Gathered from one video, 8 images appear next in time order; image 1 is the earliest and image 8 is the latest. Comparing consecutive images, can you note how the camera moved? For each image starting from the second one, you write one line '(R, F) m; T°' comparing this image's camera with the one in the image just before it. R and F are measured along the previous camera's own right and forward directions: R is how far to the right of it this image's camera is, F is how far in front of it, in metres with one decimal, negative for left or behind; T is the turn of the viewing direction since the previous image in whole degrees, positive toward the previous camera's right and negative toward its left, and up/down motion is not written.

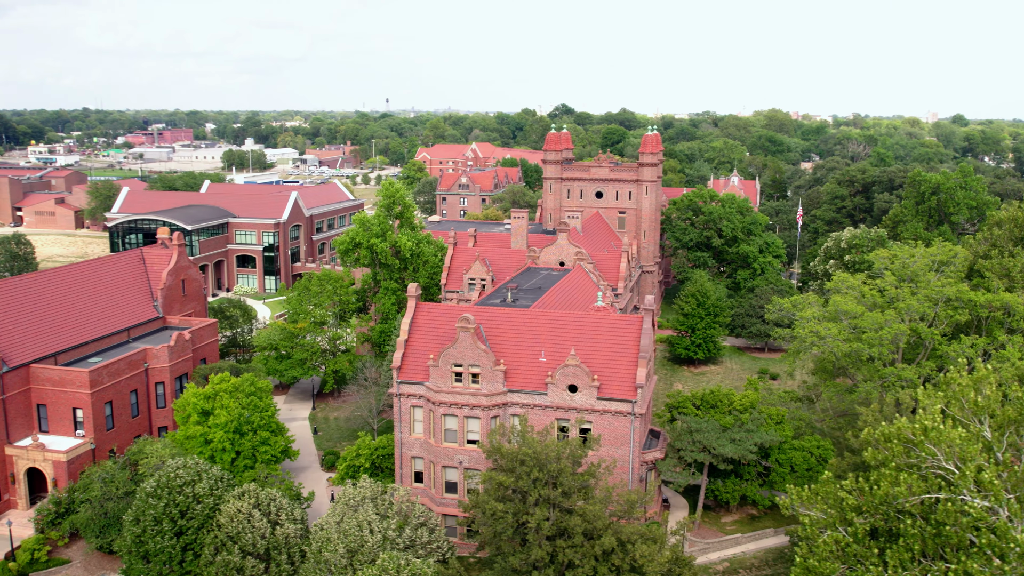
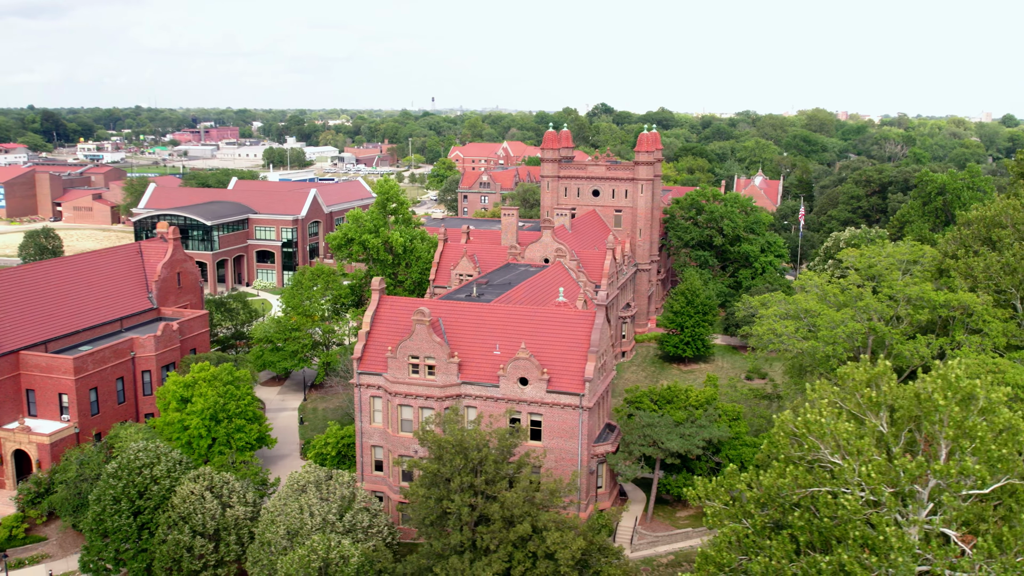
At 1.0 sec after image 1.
(+4.0, -0.8) m; -3°
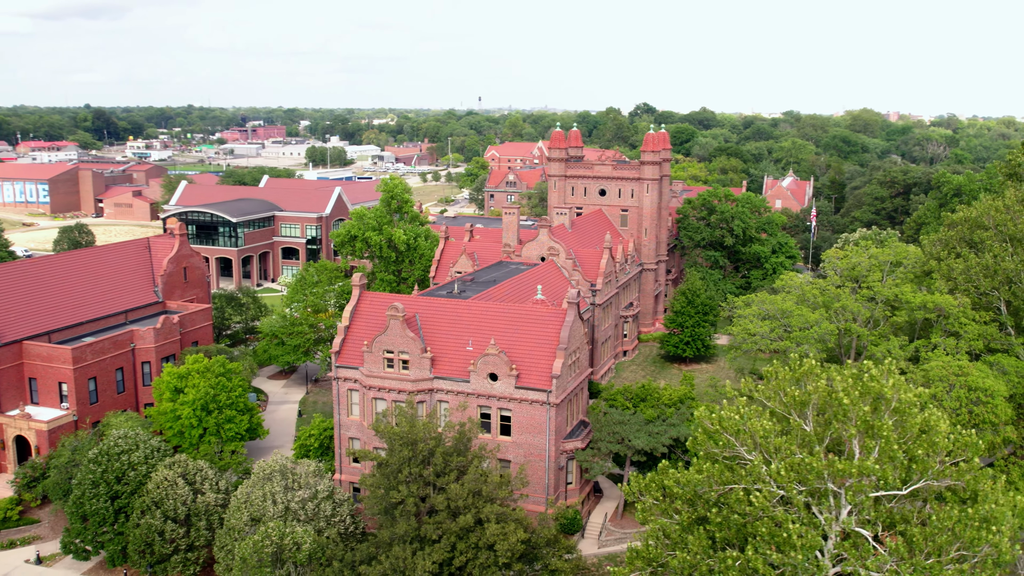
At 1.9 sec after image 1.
(+3.4, -0.5) m; -3°
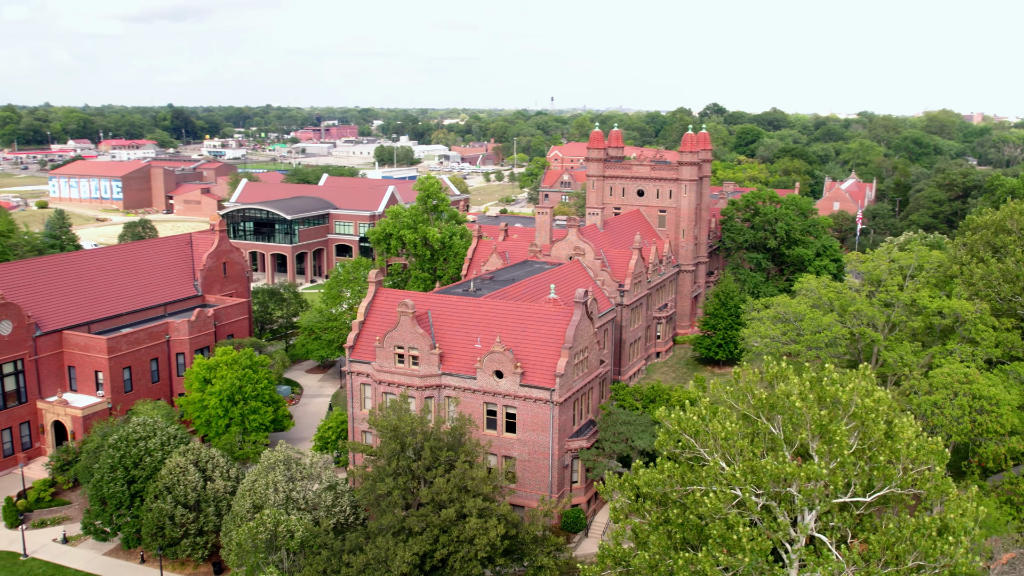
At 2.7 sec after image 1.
(+2.9, -0.3) m; -4°
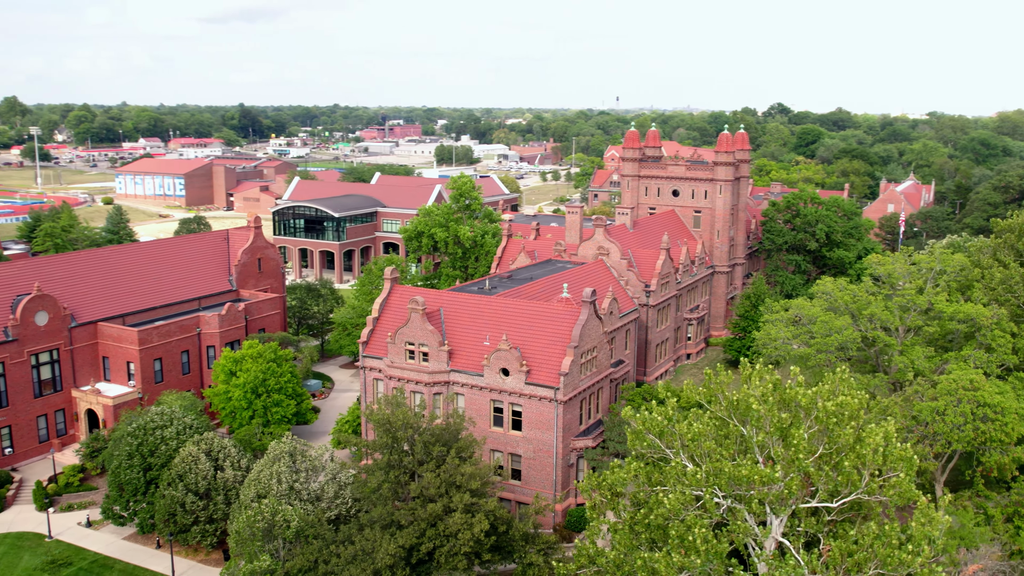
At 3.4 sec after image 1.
(+2.6, -0.1) m; -4°
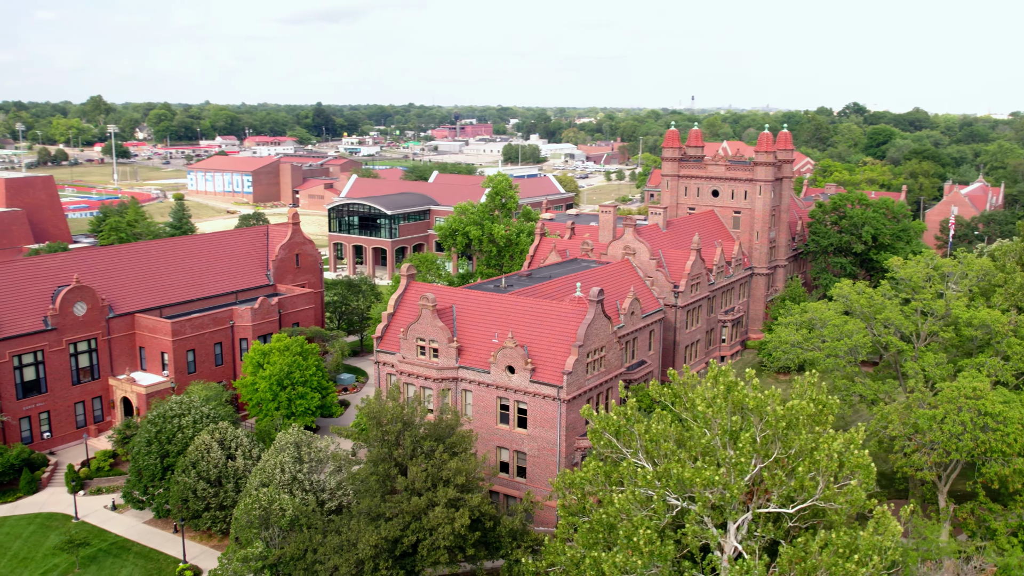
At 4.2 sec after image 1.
(+3.0, -0.1) m; -5°
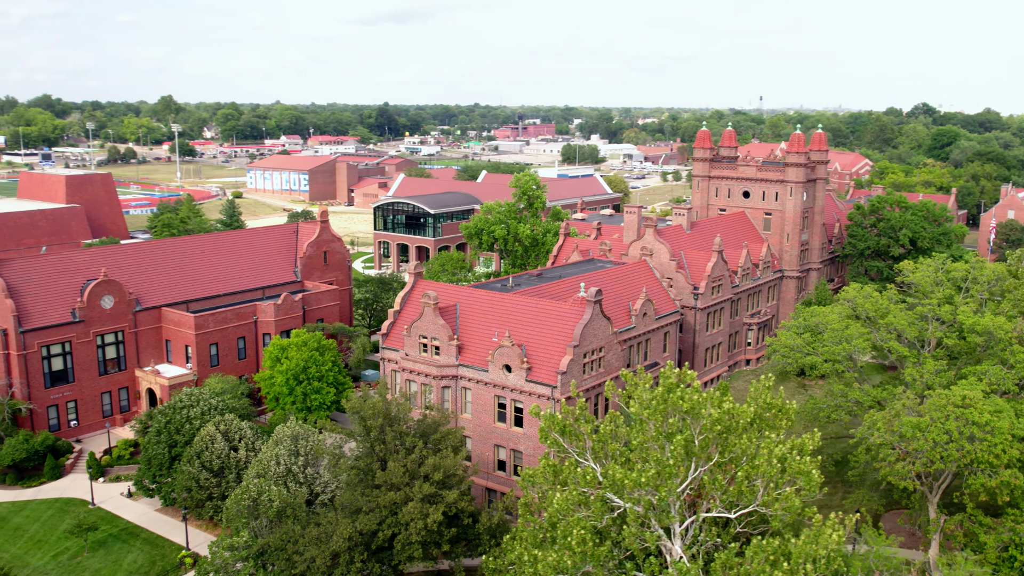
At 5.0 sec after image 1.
(+3.0, 0.0) m; -4°
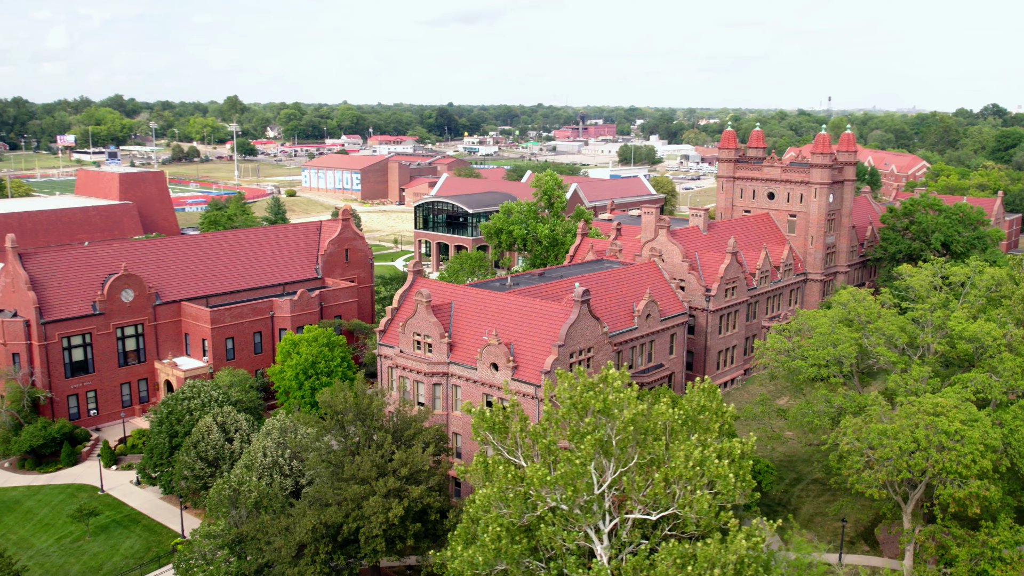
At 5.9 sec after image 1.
(+3.4, 0.0) m; -4°
